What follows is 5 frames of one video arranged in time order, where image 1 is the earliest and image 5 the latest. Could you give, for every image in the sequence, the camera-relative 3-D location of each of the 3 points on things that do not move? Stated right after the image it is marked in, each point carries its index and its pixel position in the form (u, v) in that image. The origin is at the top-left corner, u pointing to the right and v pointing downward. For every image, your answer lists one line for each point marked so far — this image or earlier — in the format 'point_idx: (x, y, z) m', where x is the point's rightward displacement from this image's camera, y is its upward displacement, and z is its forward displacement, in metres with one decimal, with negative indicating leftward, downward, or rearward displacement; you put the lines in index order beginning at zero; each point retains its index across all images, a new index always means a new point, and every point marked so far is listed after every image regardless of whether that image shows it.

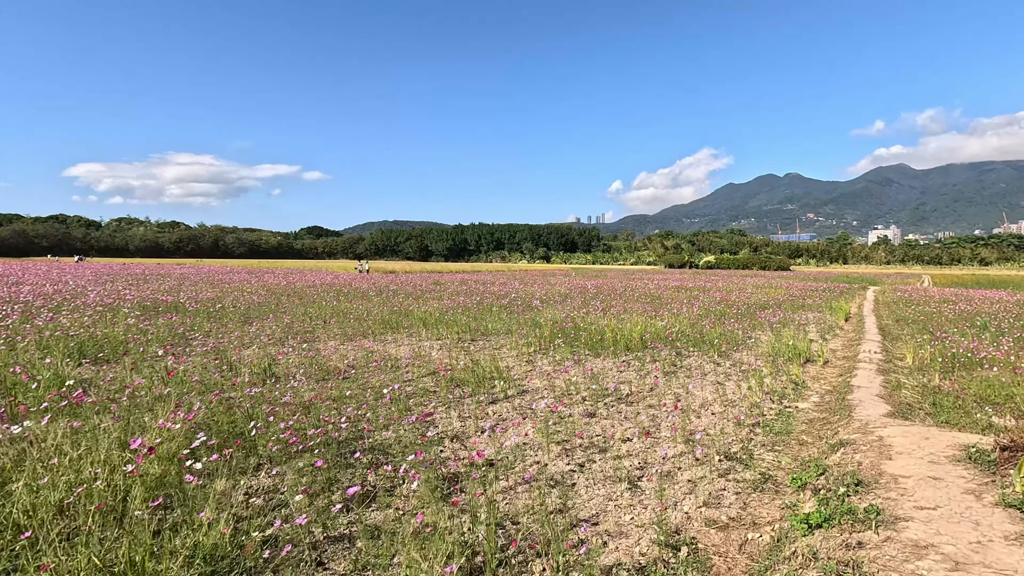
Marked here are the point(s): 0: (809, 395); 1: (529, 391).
0: (+3.1, -1.1, +5.6) m
1: (+0.2, -1.1, +5.4) m
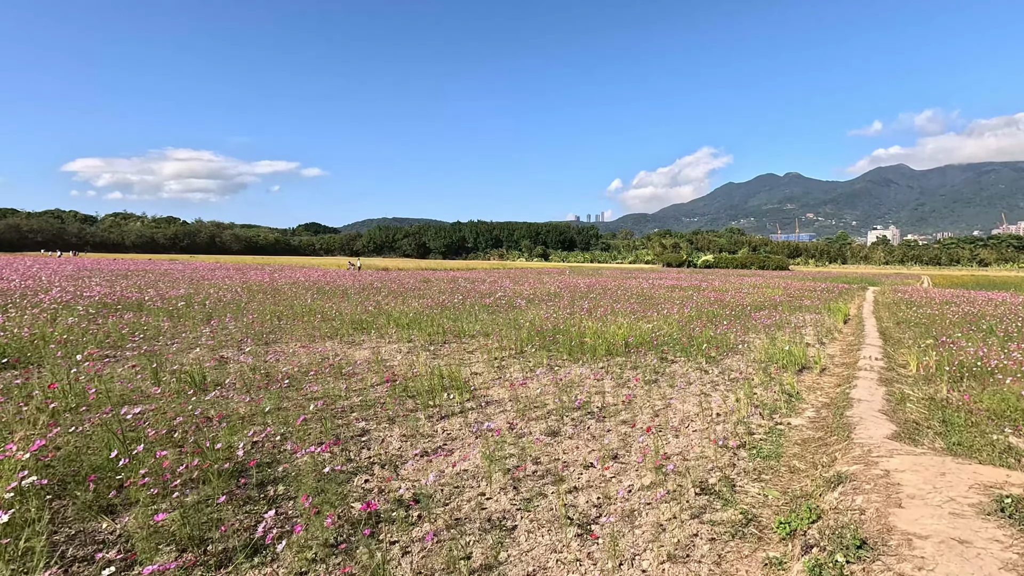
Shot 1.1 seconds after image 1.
0: (+2.7, -1.1, +5.0) m
1: (-0.2, -1.1, +4.8) m
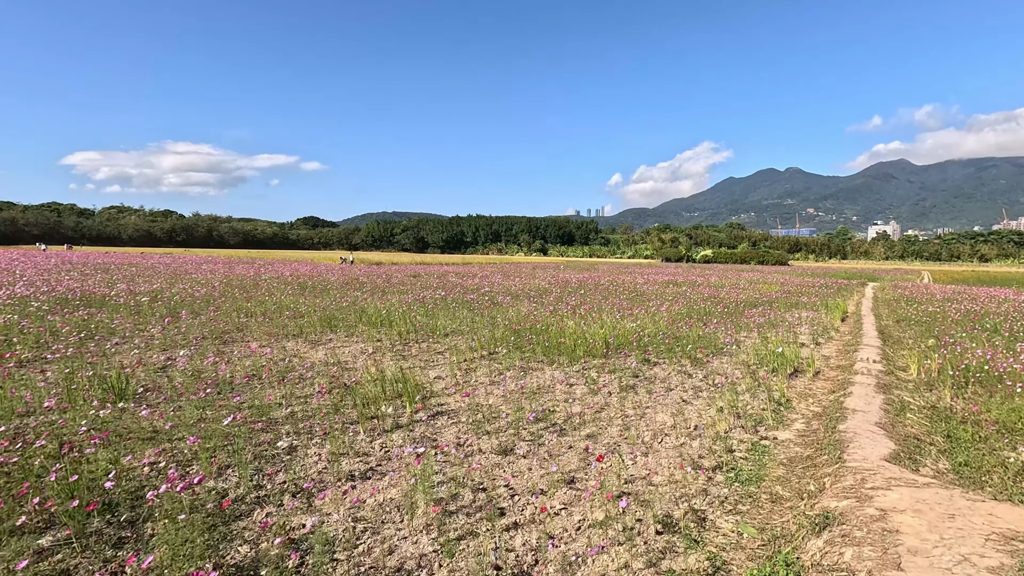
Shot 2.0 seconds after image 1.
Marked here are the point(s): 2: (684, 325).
0: (+2.4, -1.1, +4.5) m
1: (-0.6, -1.0, +4.3) m
2: (+2.8, -0.6, +8.6) m
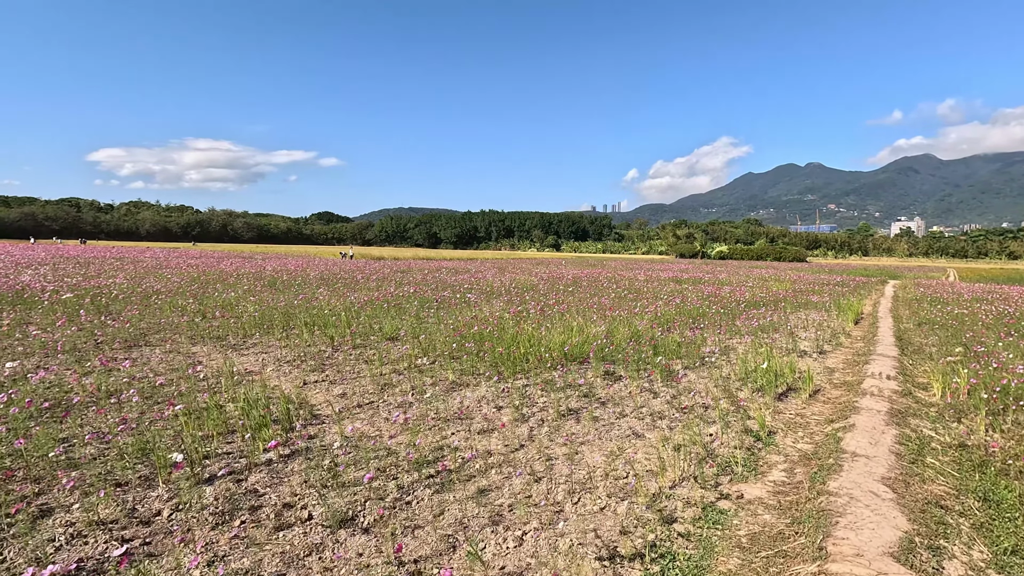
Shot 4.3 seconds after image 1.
0: (+1.6, -1.1, +3.4) m
1: (-1.3, -1.0, +3.3) m
2: (+2.2, -0.6, +7.5) m
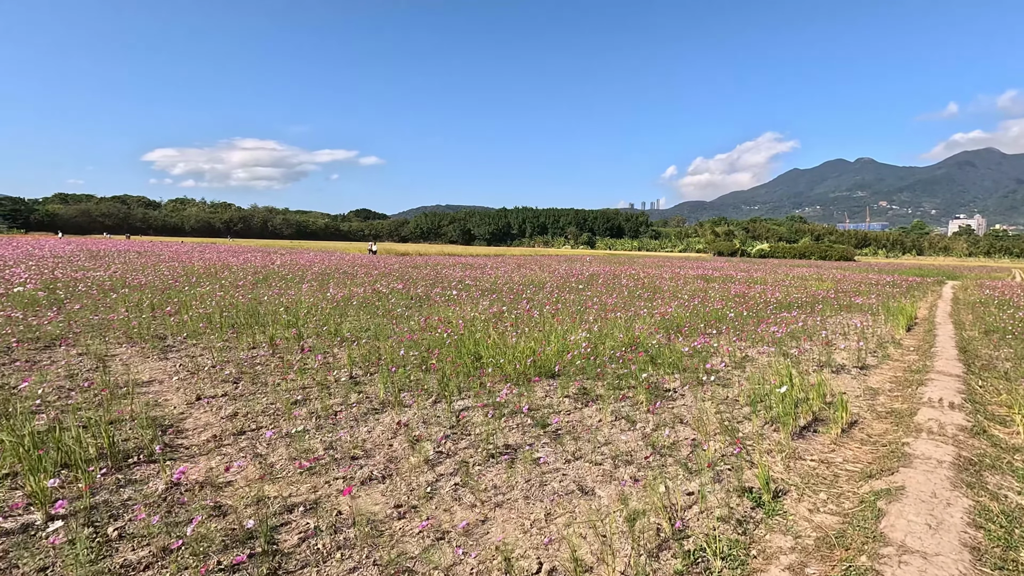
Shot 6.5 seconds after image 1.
0: (+1.1, -1.1, +2.2) m
1: (-1.9, -1.0, +2.3) m
2: (+1.9, -0.6, +6.3) m
